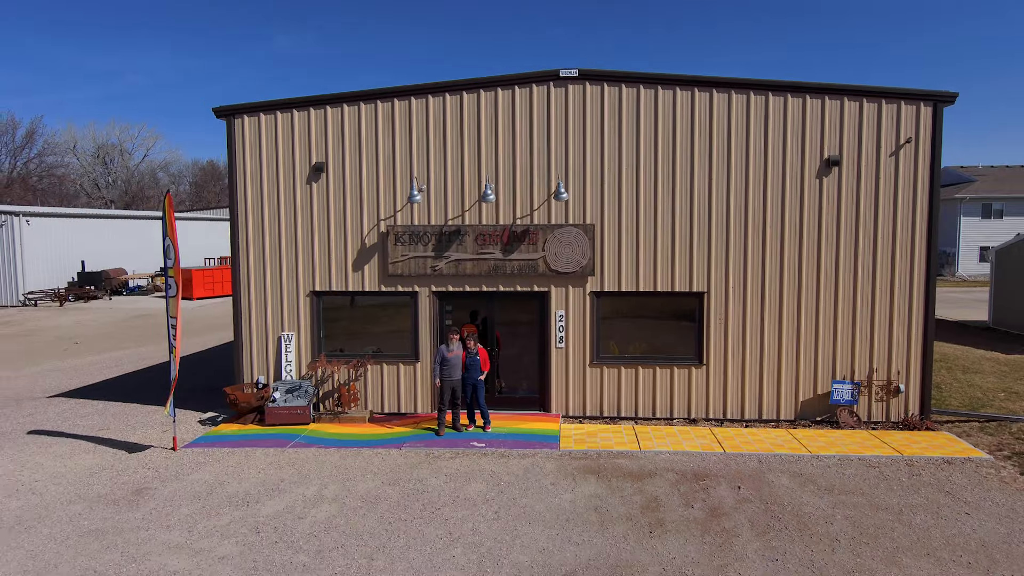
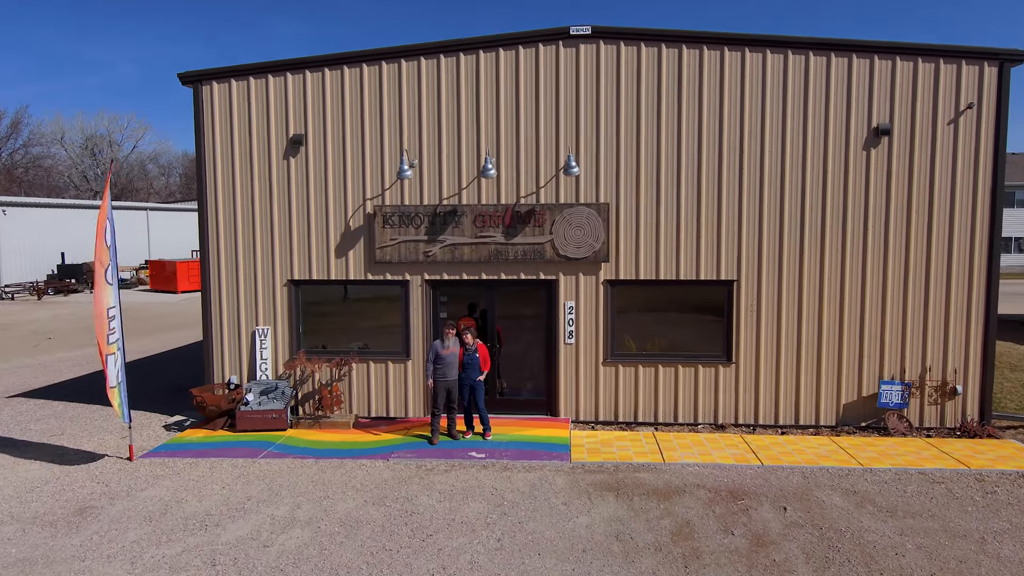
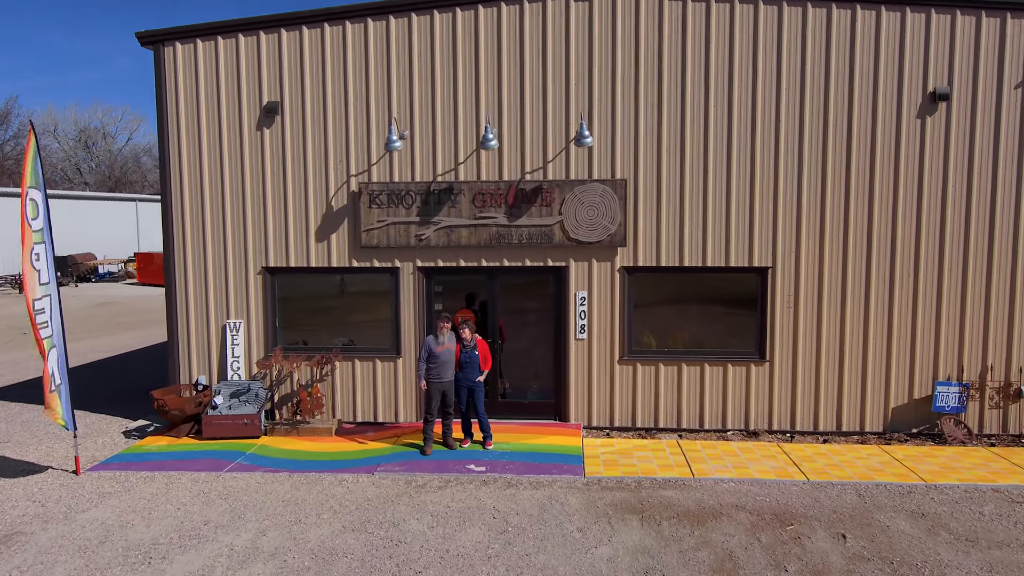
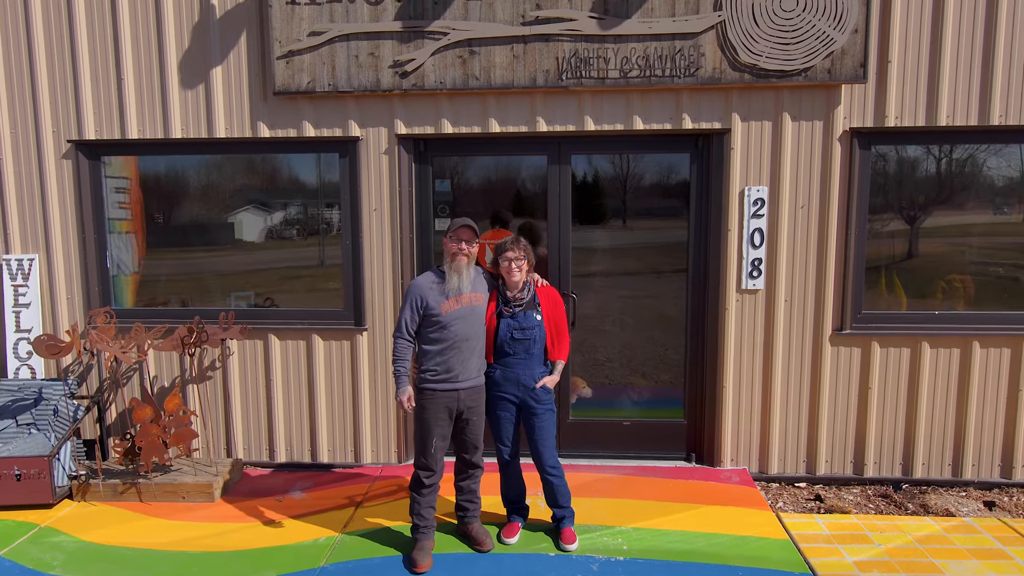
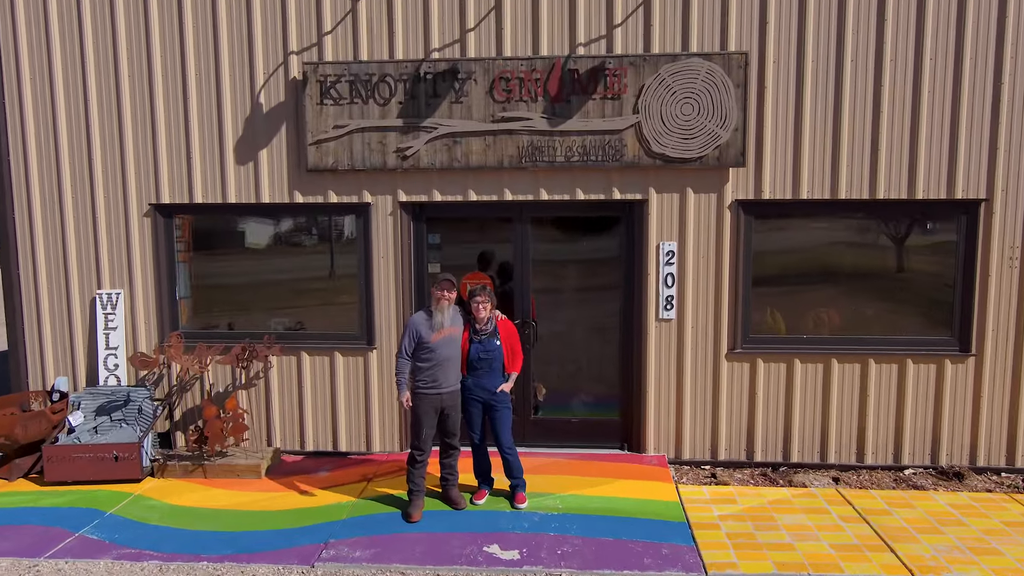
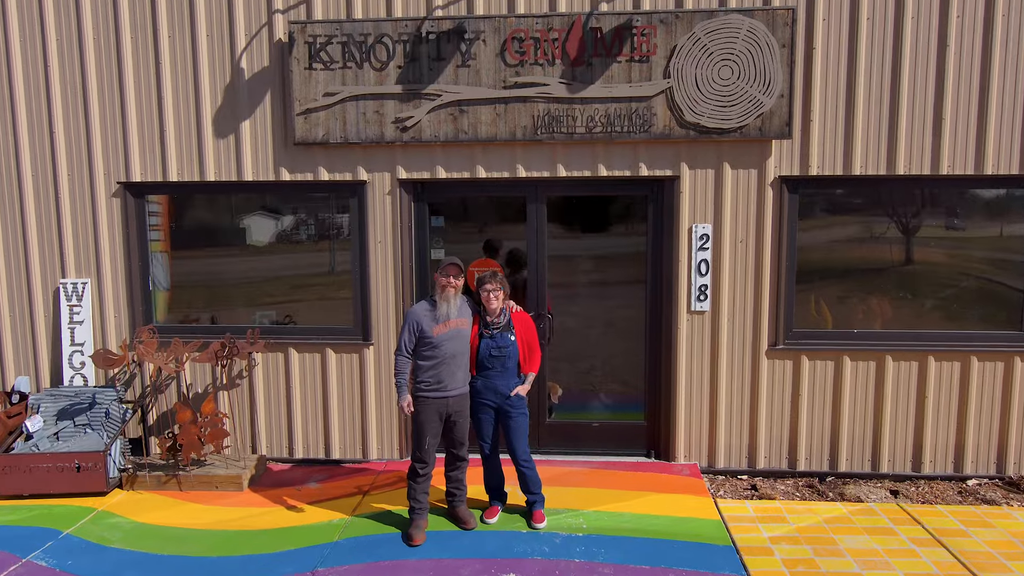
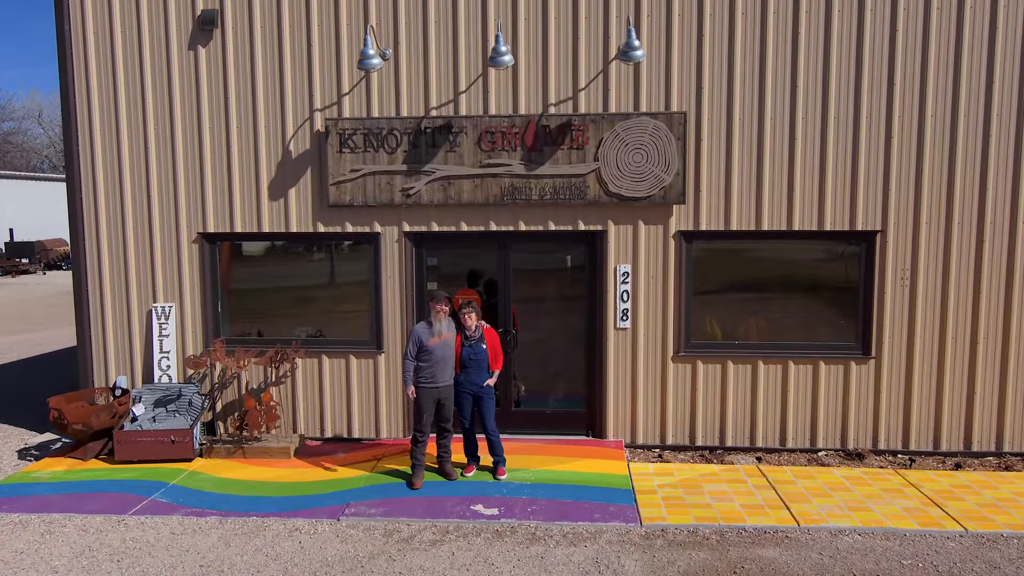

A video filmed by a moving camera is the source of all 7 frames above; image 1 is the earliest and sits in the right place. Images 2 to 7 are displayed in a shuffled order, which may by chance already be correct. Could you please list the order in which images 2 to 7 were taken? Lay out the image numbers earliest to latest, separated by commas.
2, 3, 7, 5, 6, 4
